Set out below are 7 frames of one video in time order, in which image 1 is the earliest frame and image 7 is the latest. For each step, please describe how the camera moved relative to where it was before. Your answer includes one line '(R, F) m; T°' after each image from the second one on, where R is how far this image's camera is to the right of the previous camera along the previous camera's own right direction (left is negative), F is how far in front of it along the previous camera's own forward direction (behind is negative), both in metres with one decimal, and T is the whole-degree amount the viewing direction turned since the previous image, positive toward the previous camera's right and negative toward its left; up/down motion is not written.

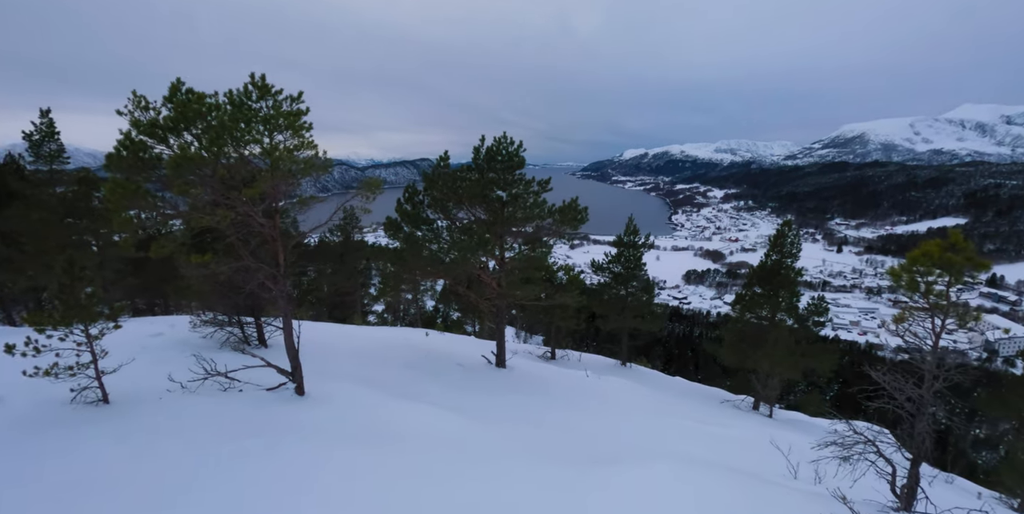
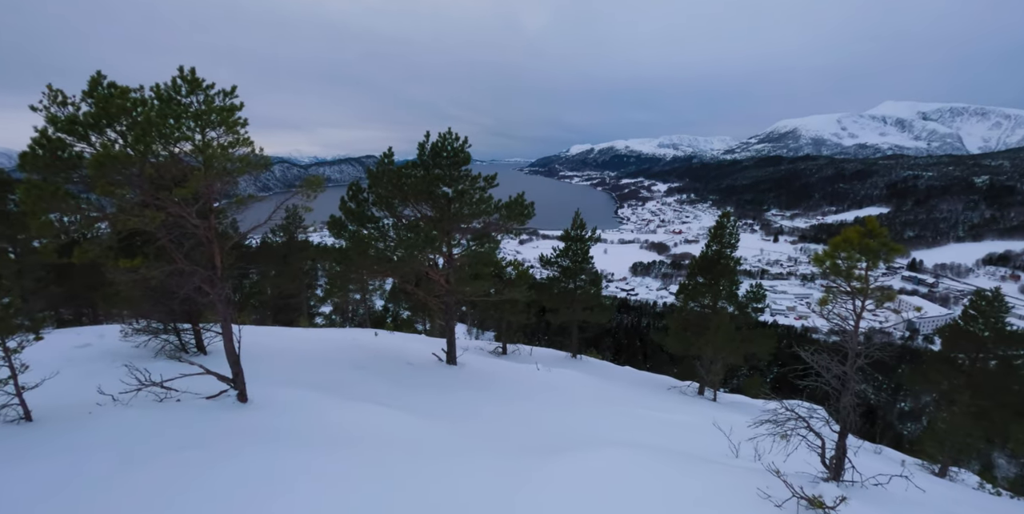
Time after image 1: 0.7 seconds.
(+0.5, 0.0) m; +3°
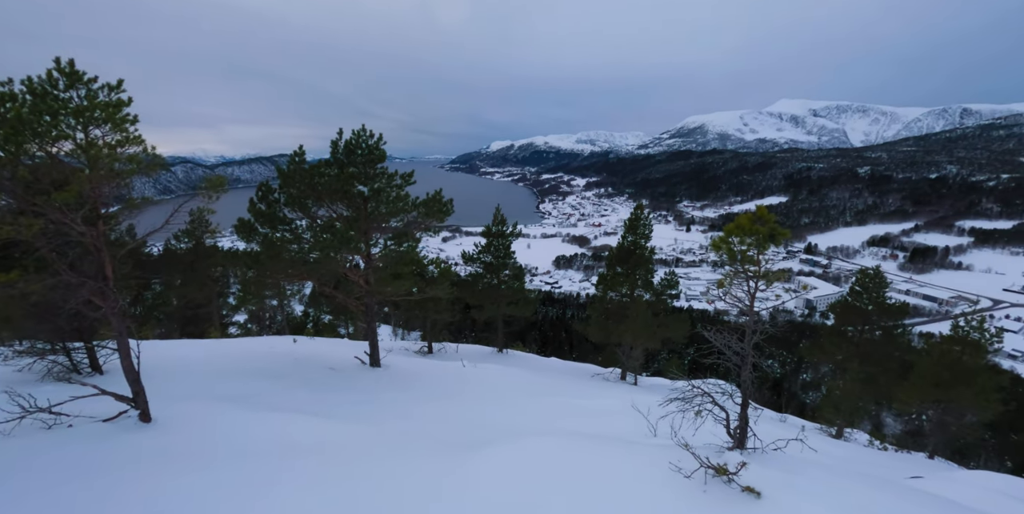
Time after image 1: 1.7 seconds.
(+0.3, 0.0) m; +7°
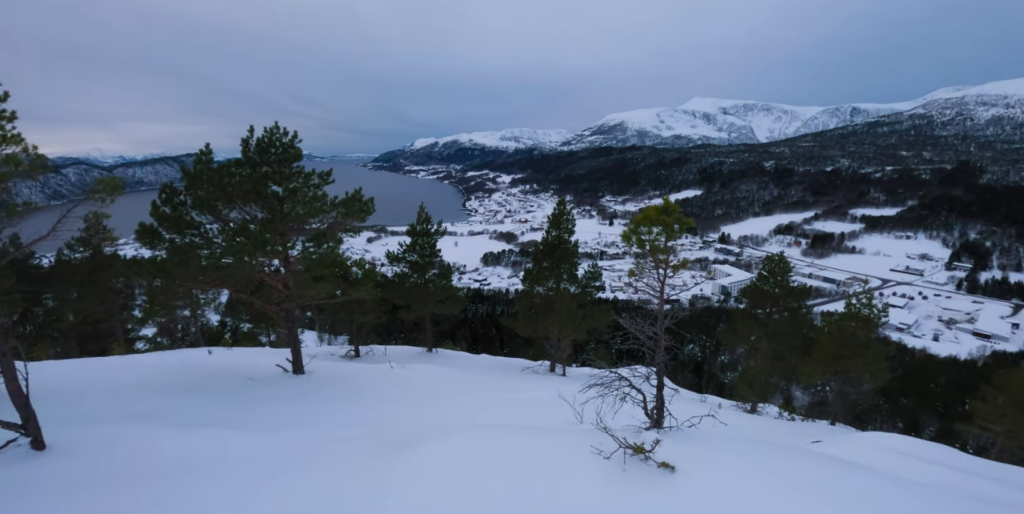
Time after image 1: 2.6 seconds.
(+0.3, 0.0) m; +6°
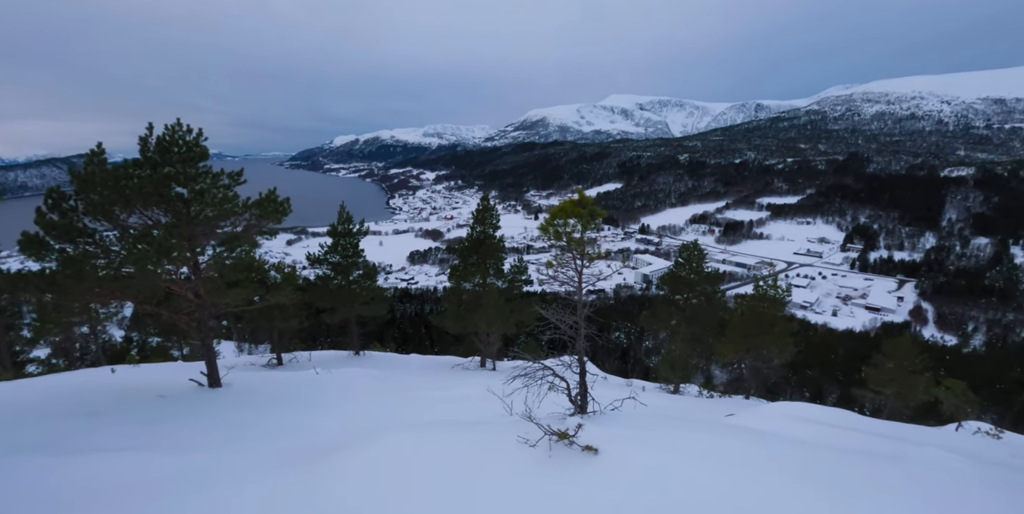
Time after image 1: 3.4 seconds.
(+0.3, -0.1) m; +7°
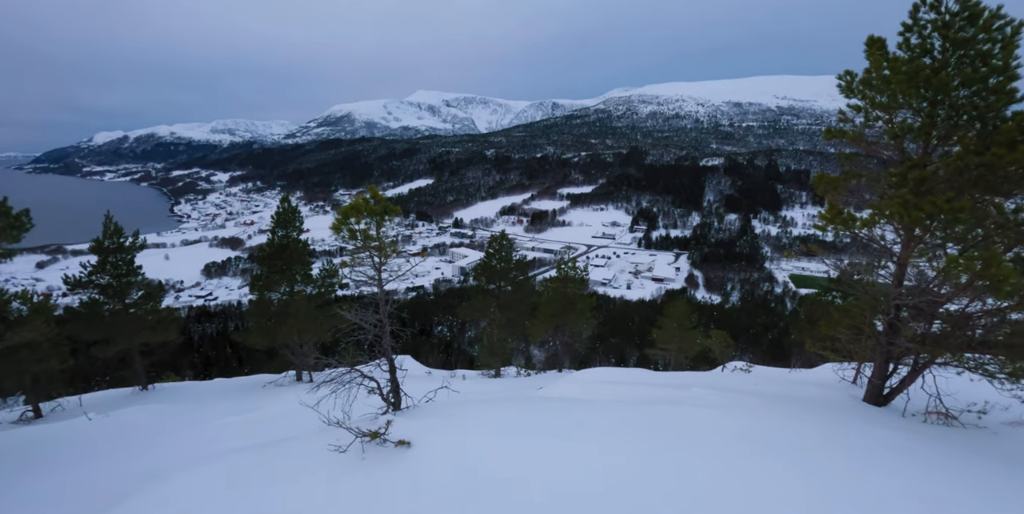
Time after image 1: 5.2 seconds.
(+0.6, -0.2) m; +18°
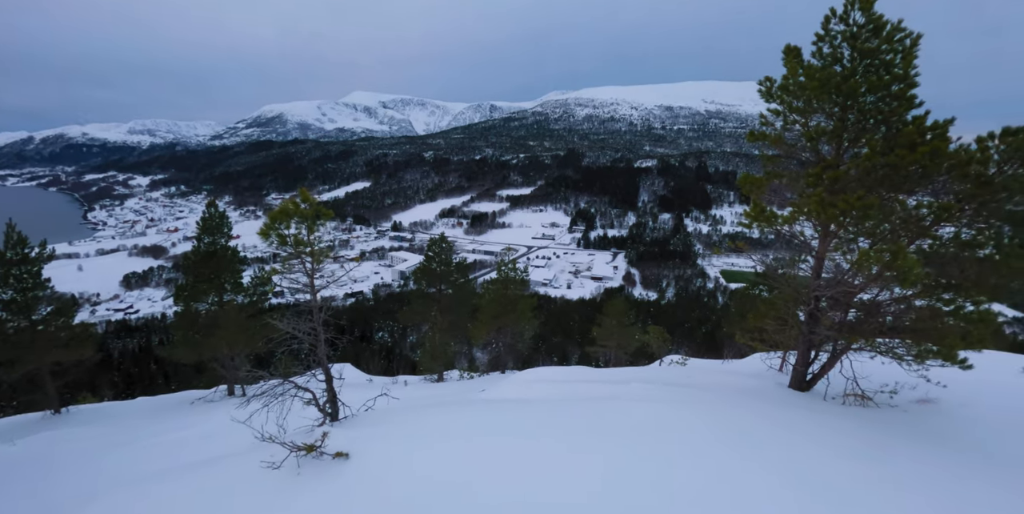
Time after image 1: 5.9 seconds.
(+0.2, 0.0) m; +6°
